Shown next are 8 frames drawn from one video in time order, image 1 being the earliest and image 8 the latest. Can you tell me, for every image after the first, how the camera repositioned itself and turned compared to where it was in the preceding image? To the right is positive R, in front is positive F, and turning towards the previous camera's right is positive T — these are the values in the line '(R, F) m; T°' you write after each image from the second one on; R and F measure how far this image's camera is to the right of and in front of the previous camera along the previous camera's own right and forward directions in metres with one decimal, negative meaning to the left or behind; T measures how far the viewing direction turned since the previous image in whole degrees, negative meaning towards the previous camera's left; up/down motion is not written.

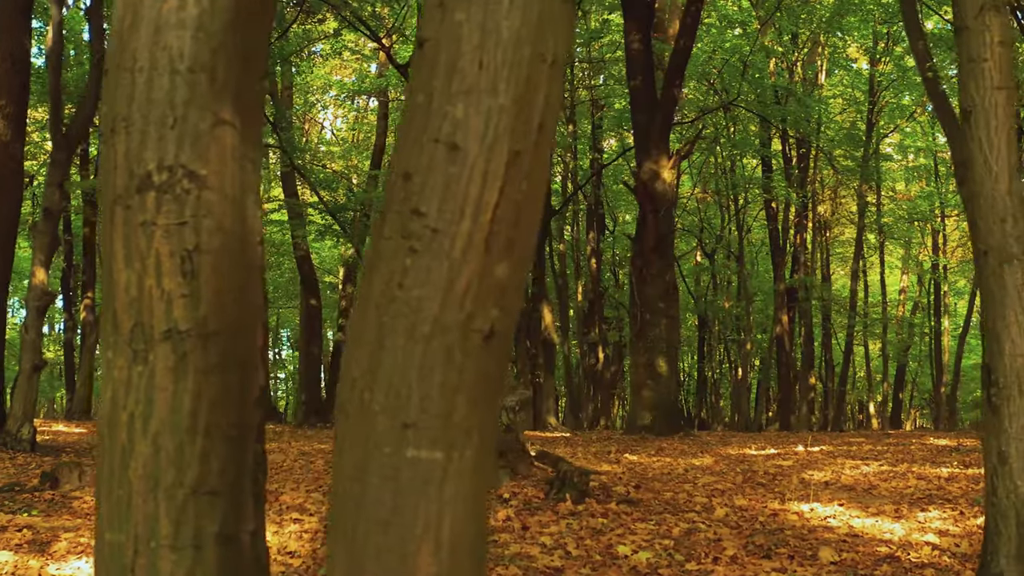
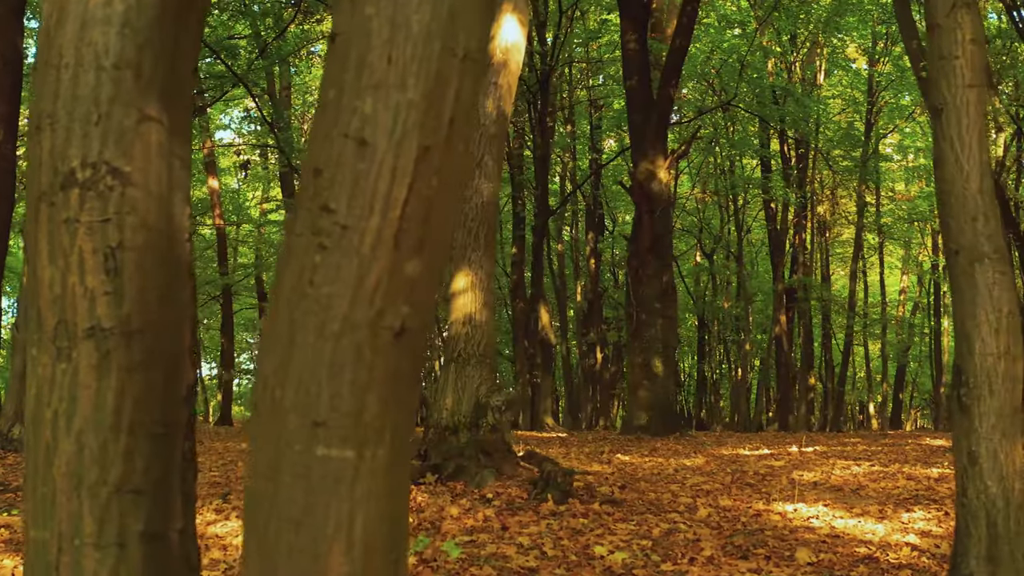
(+0.1, 0.0) m; 0°
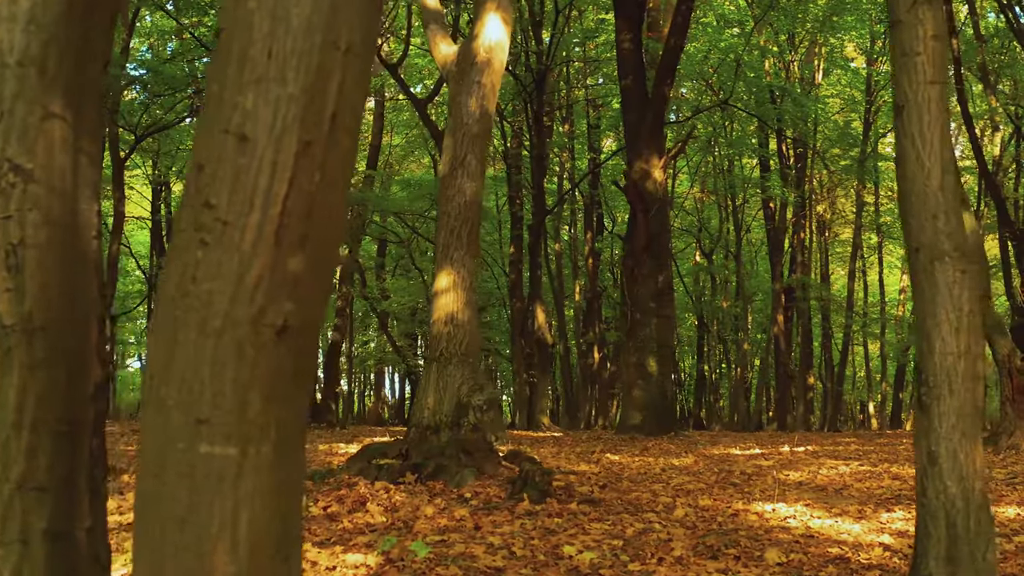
(+0.2, 0.0) m; 0°
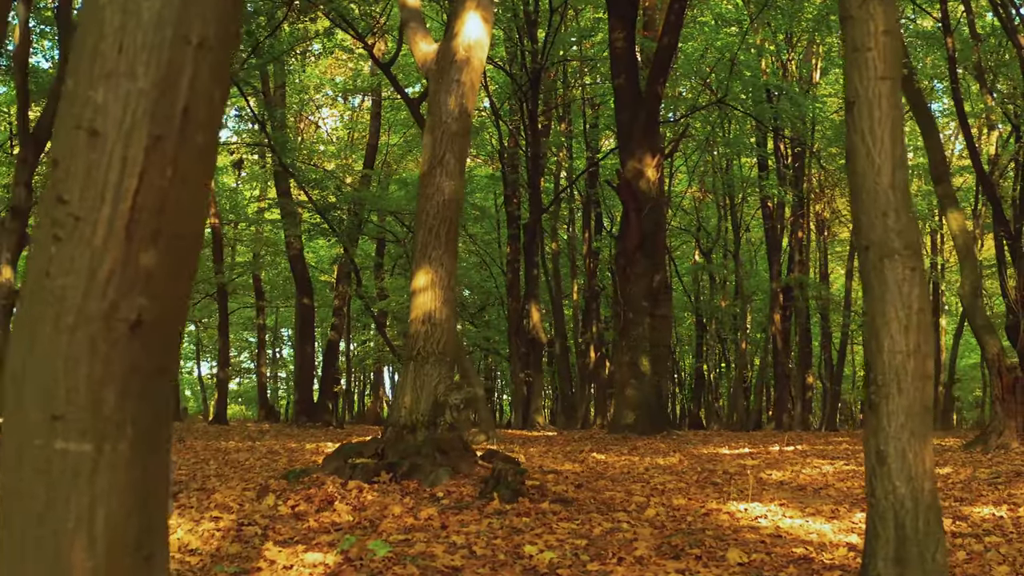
(+0.2, 0.0) m; 0°
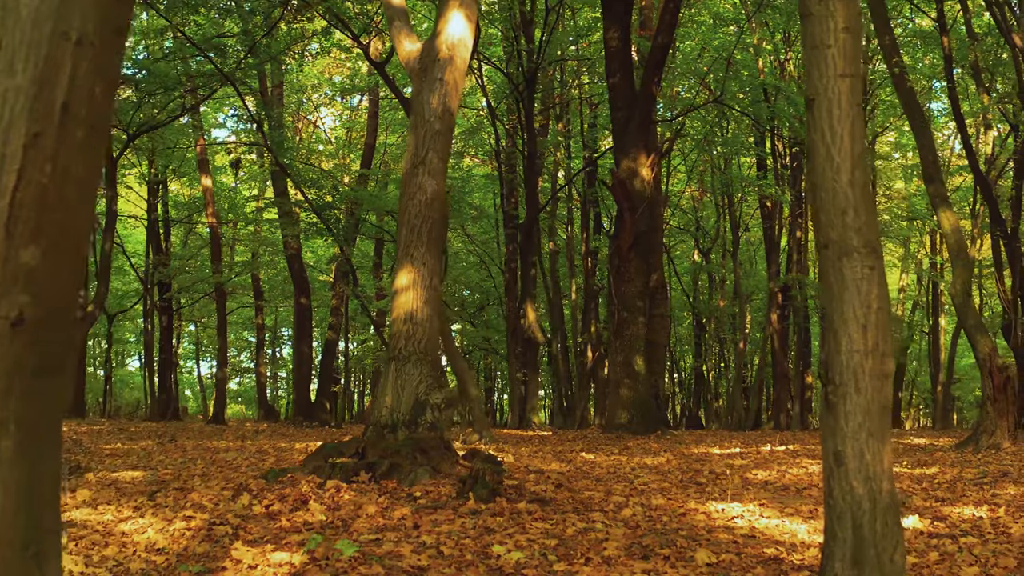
(+0.2, 0.0) m; 0°
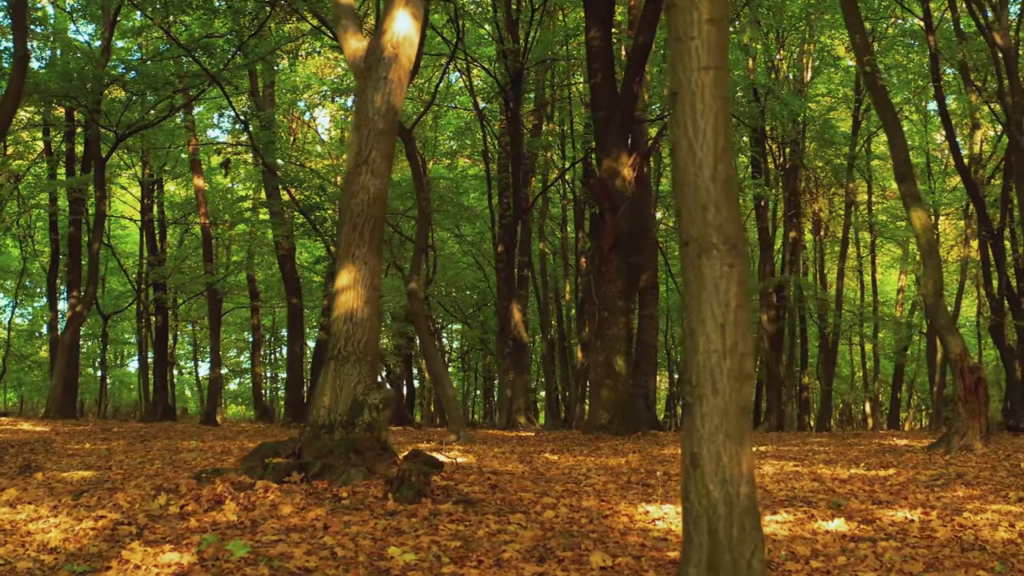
(+0.6, +0.1) m; -1°
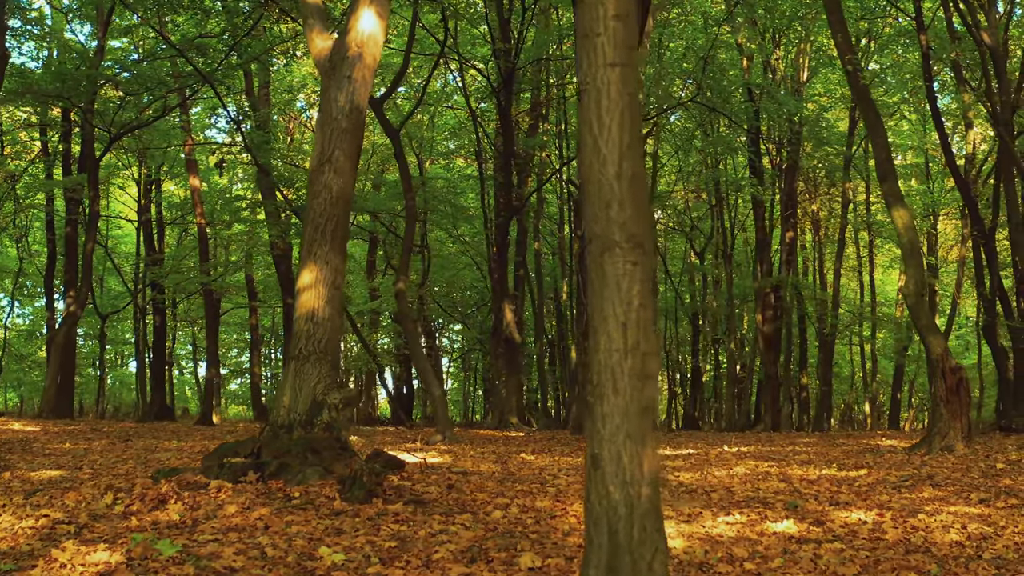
(+0.4, 0.0) m; 0°
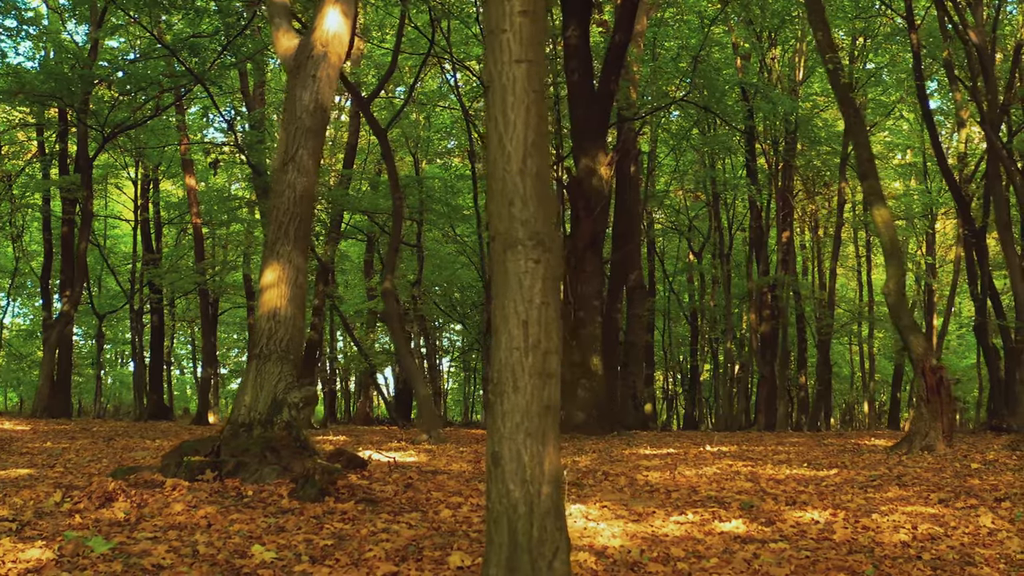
(+0.4, 0.0) m; 0°
